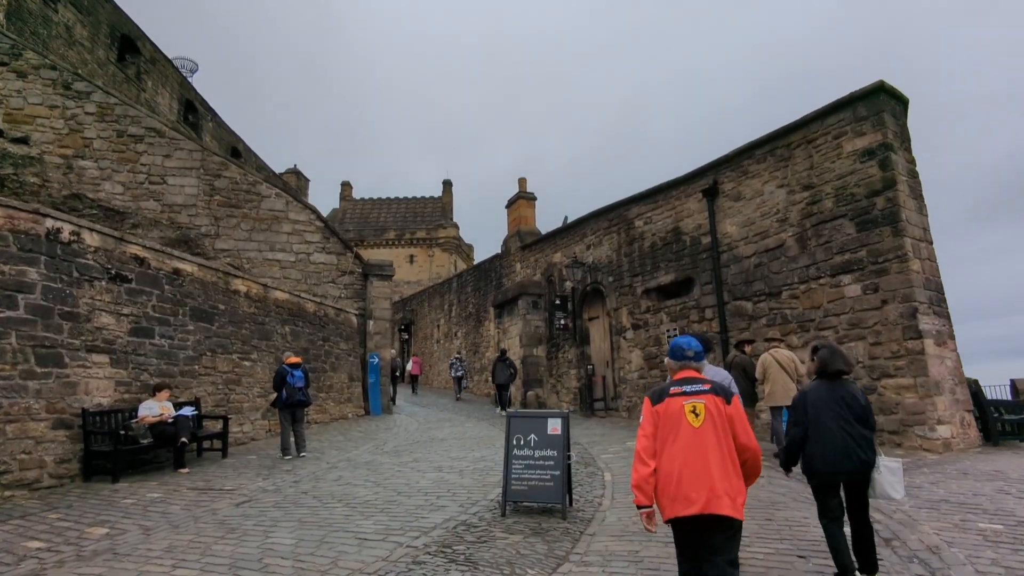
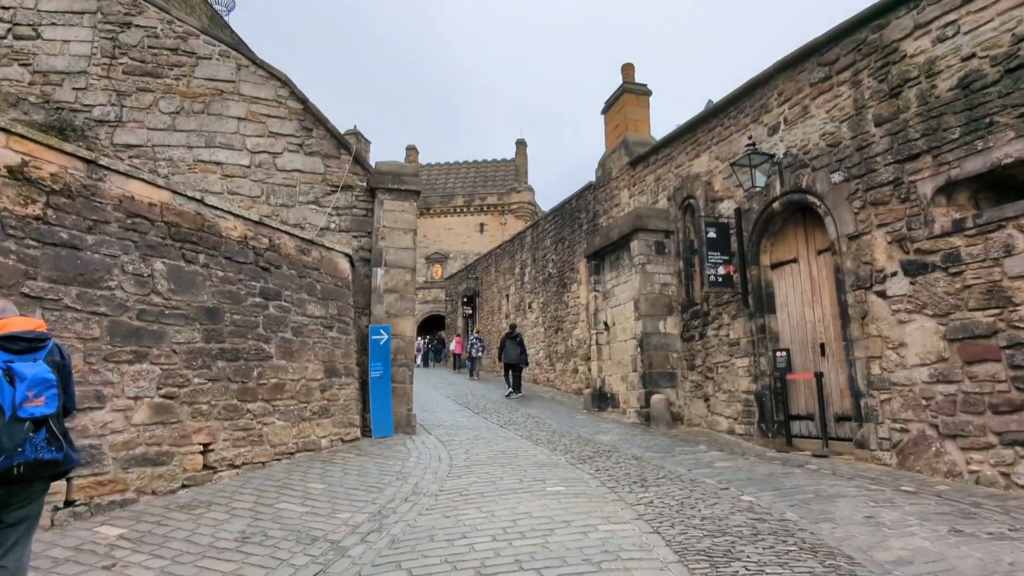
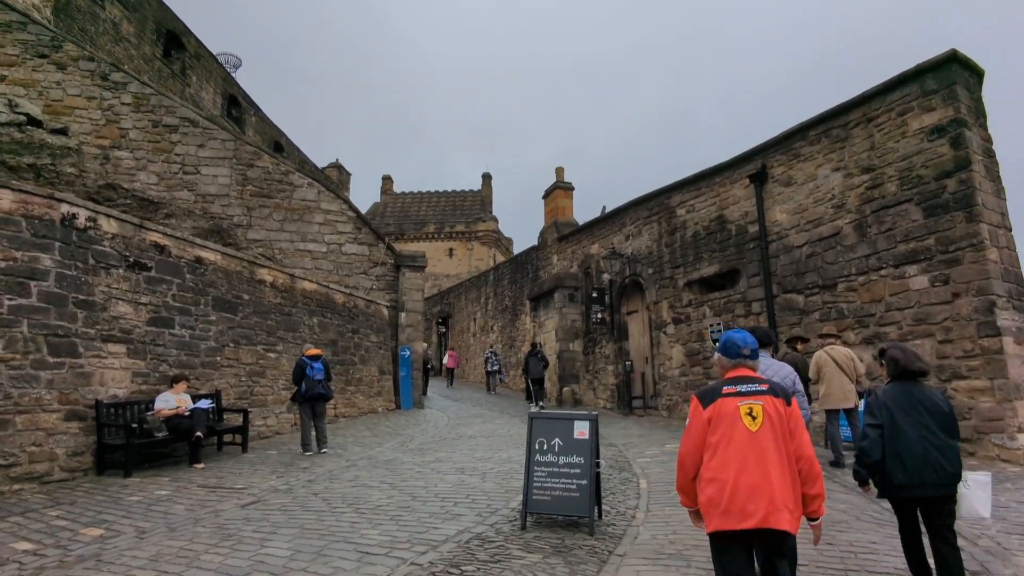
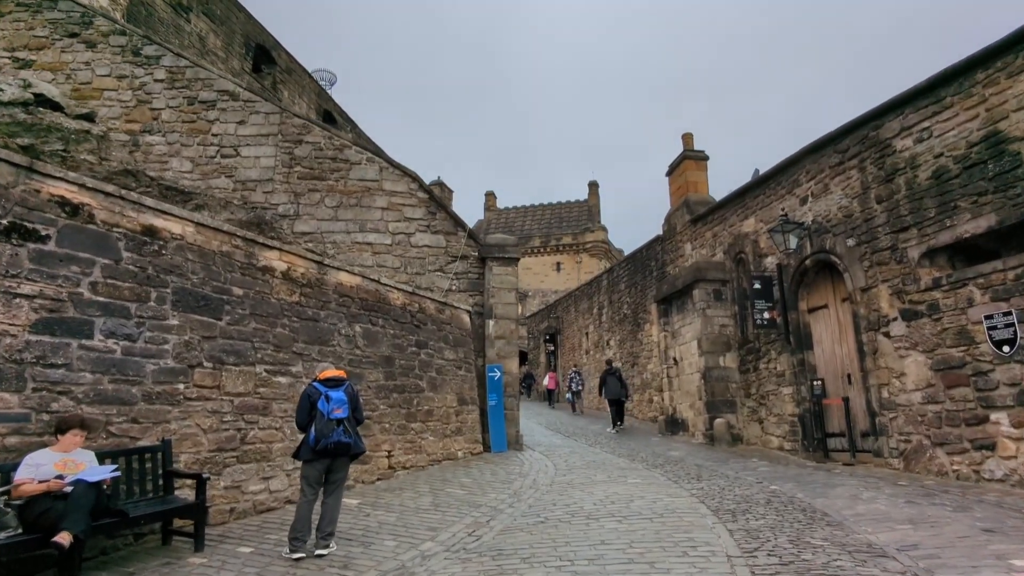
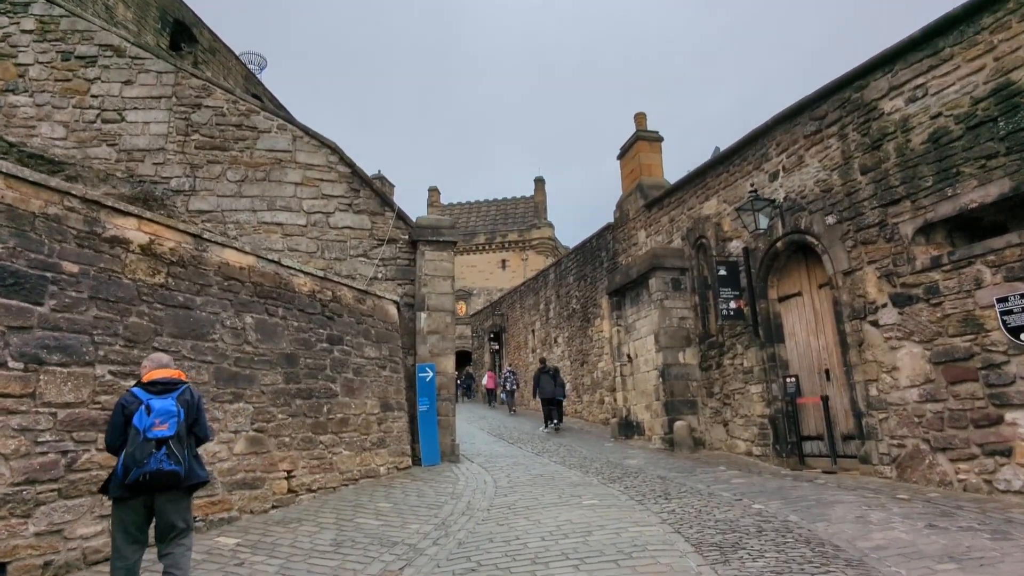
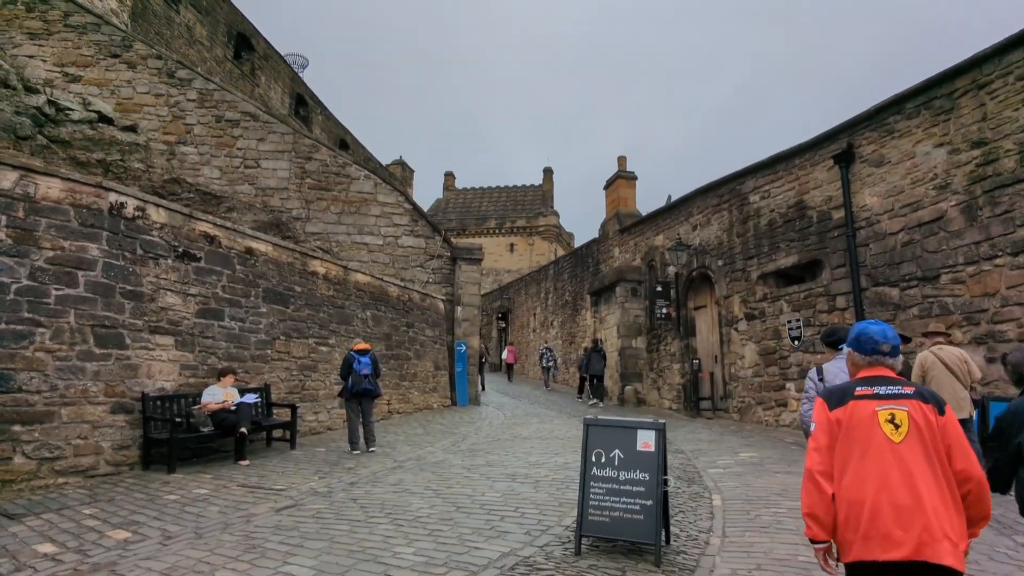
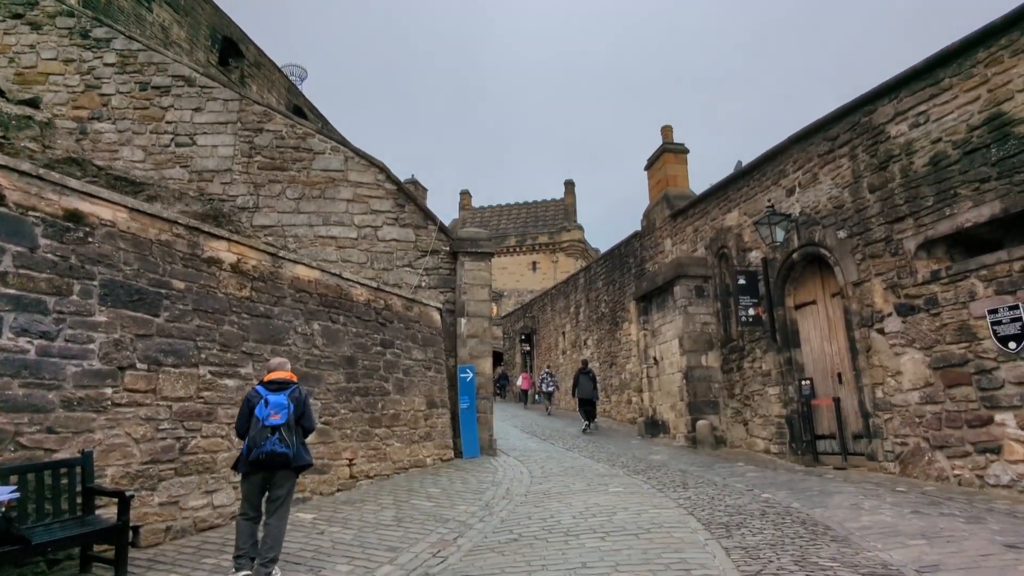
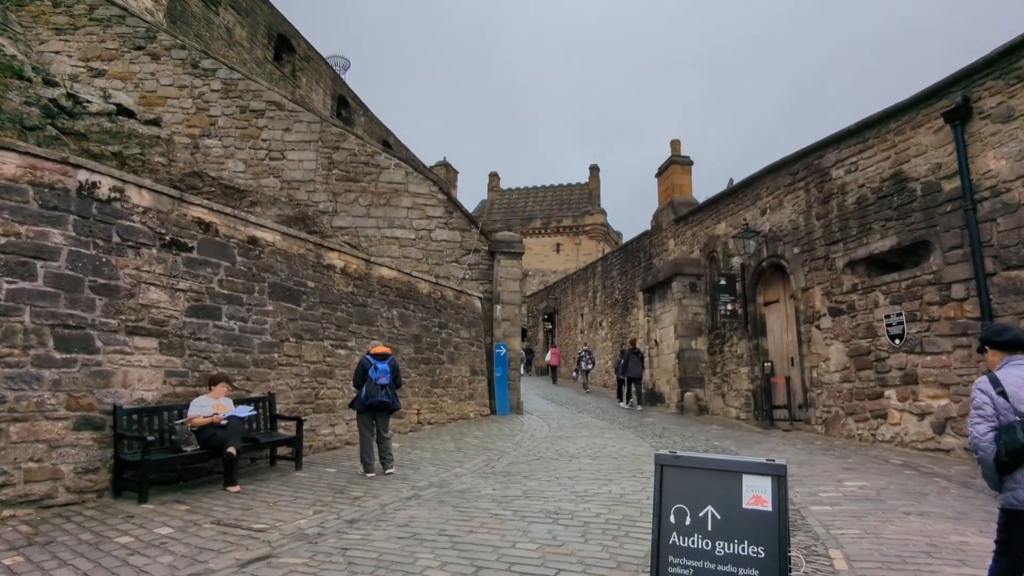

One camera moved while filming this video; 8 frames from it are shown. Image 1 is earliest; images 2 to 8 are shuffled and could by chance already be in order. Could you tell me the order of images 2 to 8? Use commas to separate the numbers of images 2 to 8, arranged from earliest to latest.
3, 6, 8, 4, 7, 5, 2
